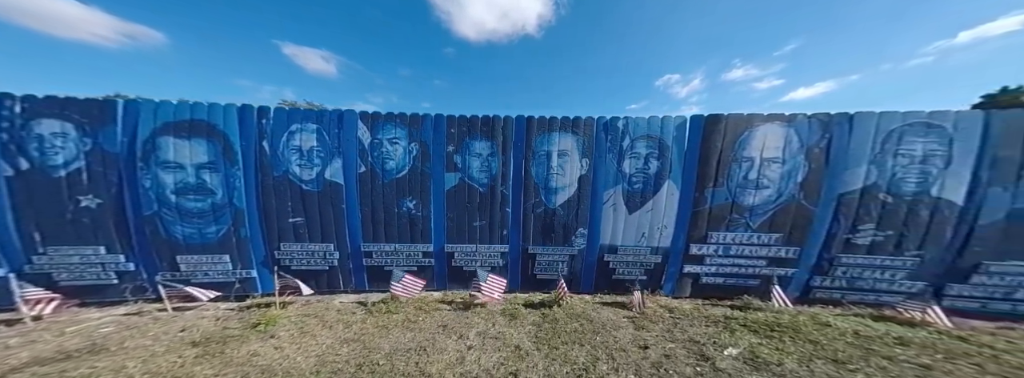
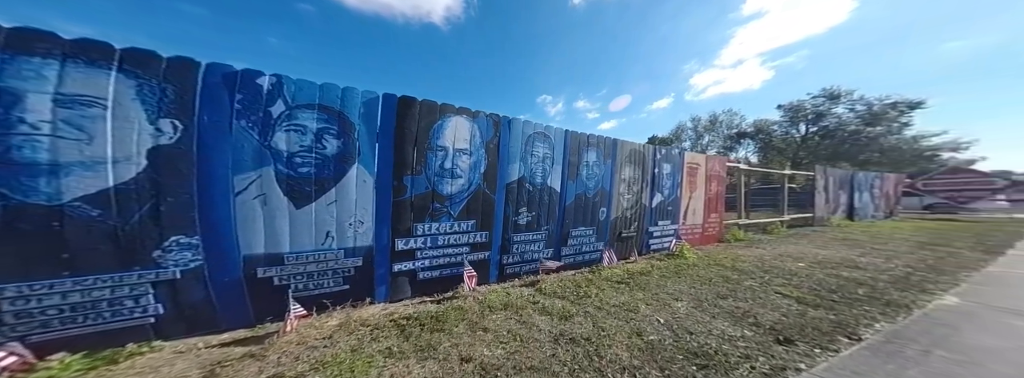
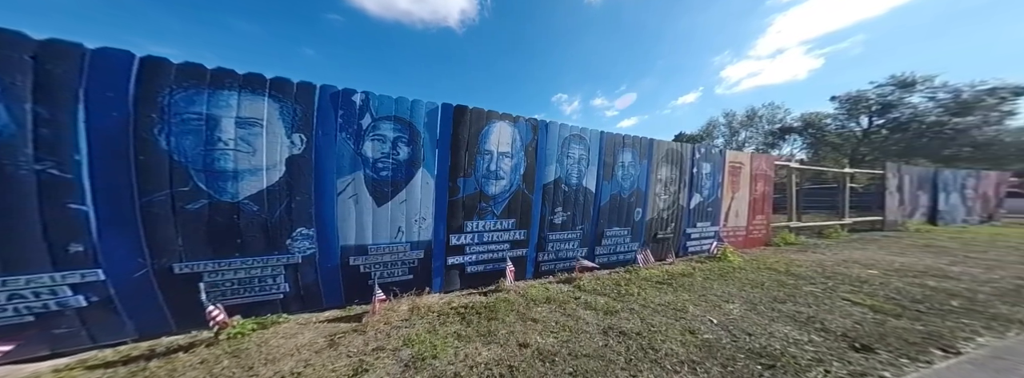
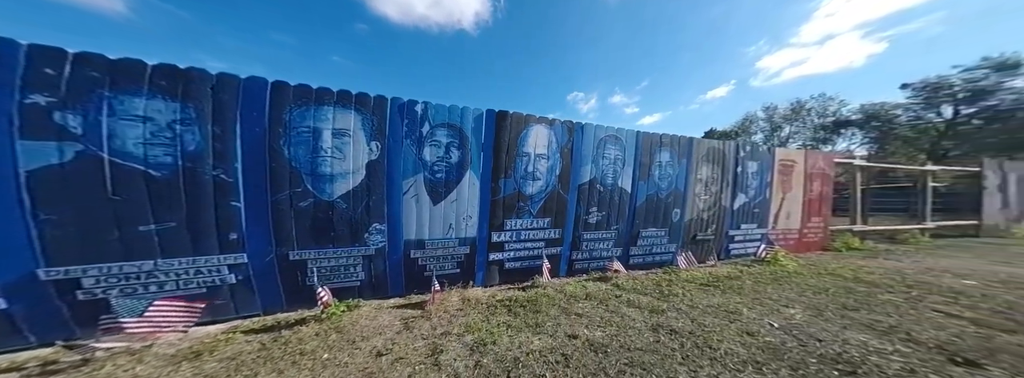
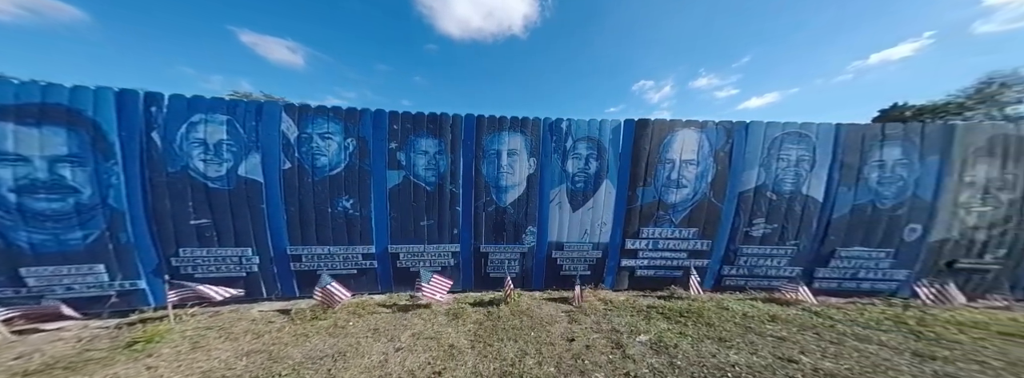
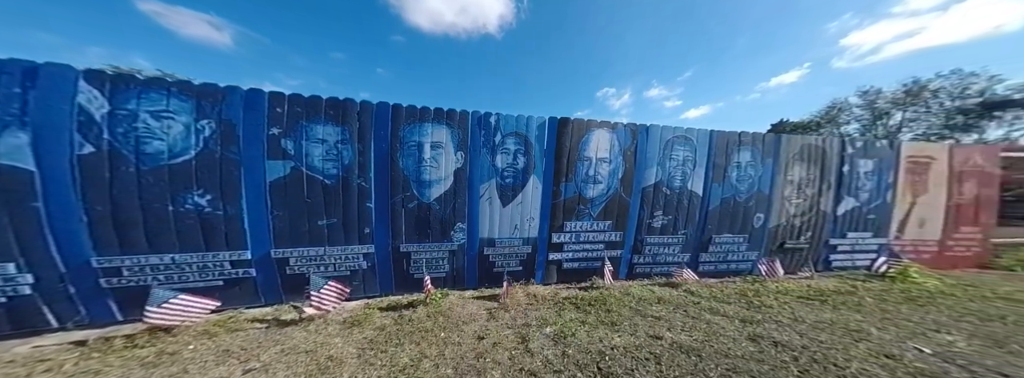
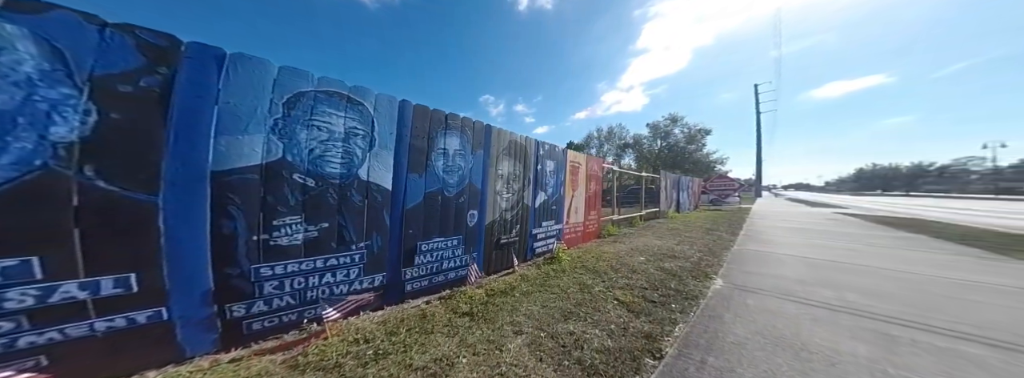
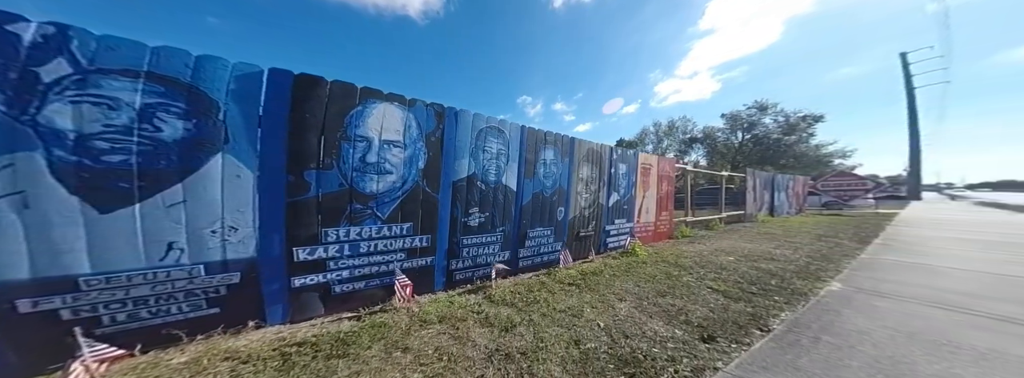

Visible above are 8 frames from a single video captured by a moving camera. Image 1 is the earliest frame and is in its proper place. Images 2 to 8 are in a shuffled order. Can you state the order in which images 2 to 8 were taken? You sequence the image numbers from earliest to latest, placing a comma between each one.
5, 6, 4, 3, 2, 8, 7
